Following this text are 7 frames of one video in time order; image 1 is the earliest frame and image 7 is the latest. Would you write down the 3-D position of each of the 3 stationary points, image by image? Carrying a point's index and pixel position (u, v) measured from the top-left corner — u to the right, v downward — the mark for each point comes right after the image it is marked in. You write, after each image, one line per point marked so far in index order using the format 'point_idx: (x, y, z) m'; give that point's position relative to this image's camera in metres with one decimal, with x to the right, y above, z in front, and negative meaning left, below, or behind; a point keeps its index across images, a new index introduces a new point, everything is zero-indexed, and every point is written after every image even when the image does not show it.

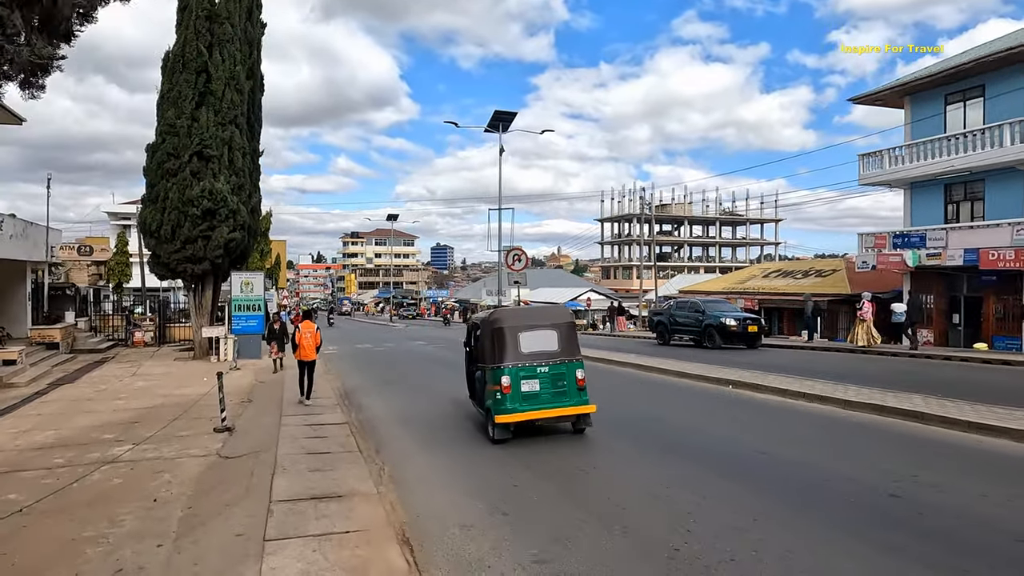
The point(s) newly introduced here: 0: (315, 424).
0: (-3.1, -2.1, +10.5) m
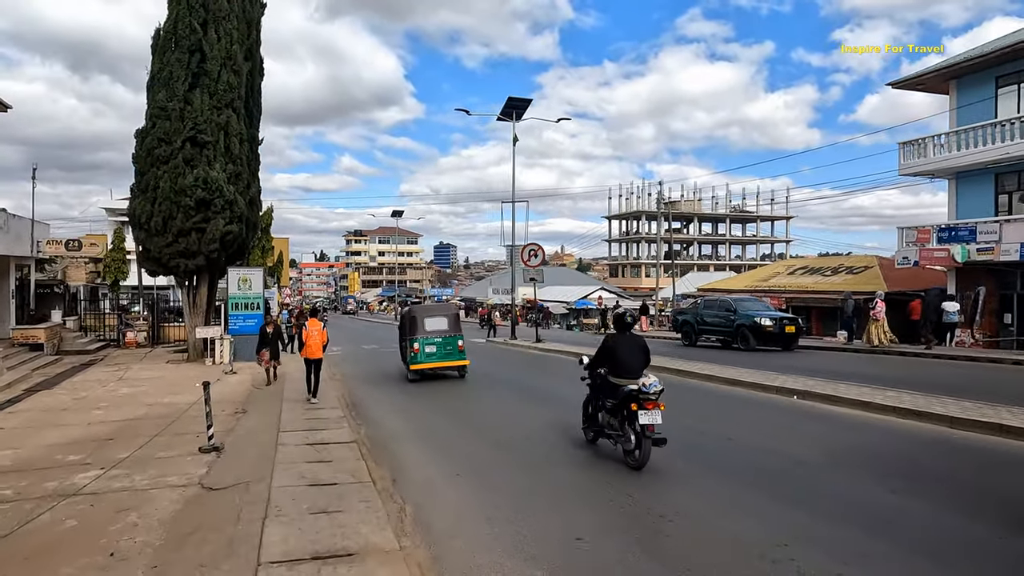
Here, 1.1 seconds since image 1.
0: (-2.6, -2.1, +8.9) m
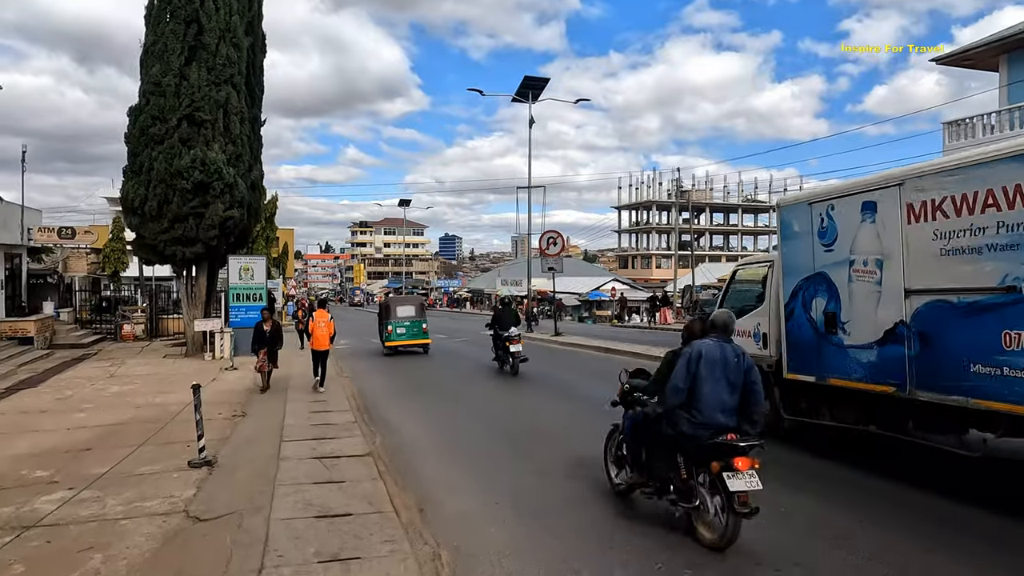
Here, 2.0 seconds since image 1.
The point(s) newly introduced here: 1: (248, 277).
0: (-2.1, -1.9, +7.6) m
1: (-7.6, +0.3, +19.2) m
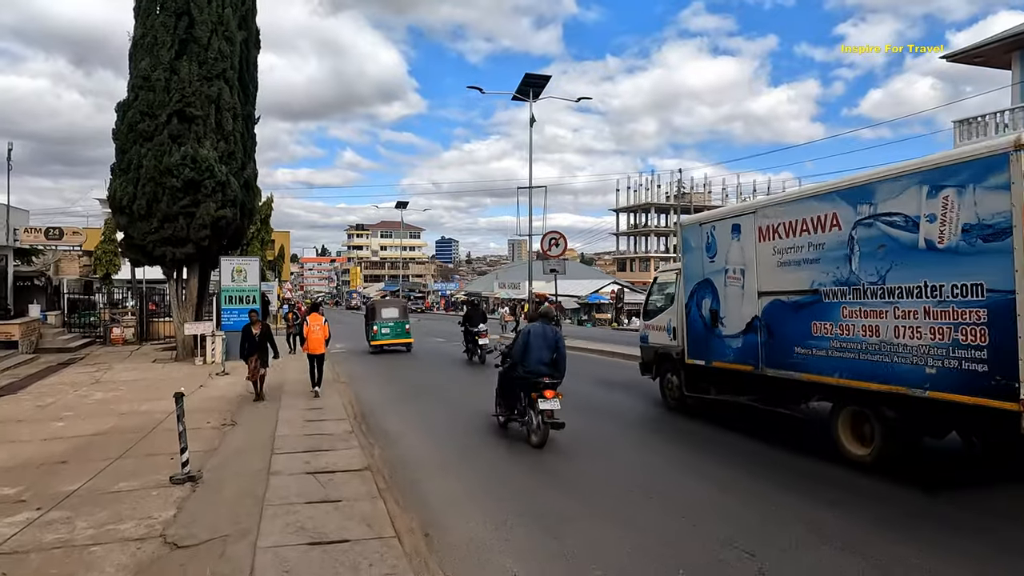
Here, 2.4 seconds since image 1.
0: (-2.0, -1.9, +7.0) m
1: (-7.6, +0.3, +18.6) m
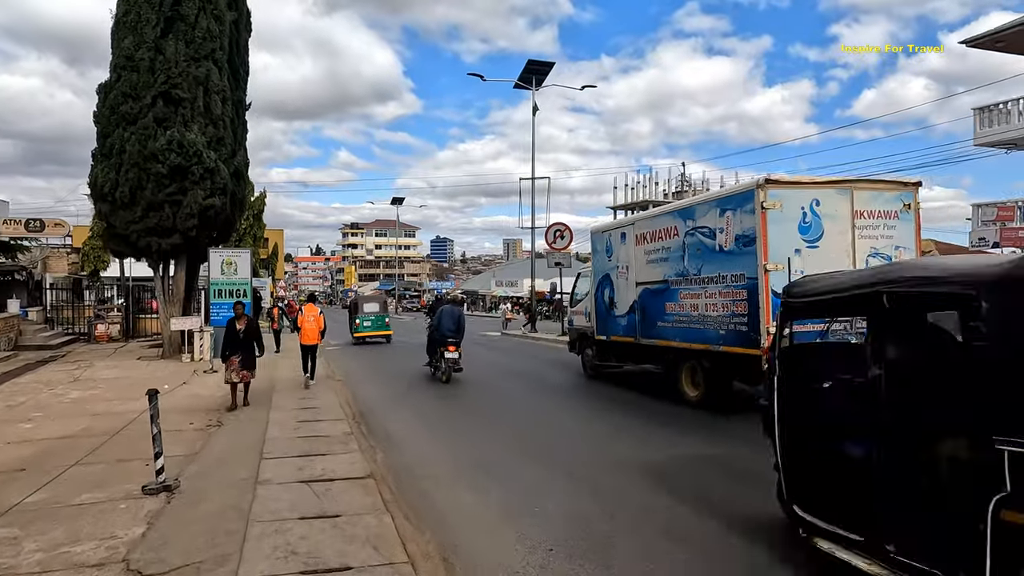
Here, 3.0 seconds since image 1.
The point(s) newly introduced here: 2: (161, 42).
0: (-1.7, -1.7, +6.0) m
1: (-7.4, +0.4, +17.6) m
2: (-8.3, +5.8, +15.8) m
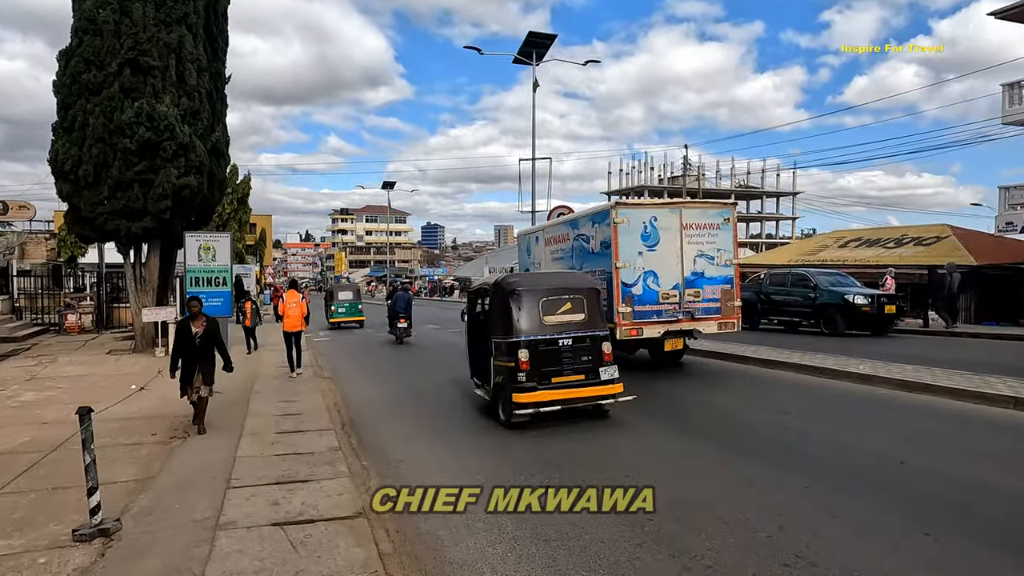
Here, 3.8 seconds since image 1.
0: (-1.5, -1.7, +4.8) m
1: (-7.4, +0.7, +16.2) m
2: (-8.3, +6.1, +14.3) m
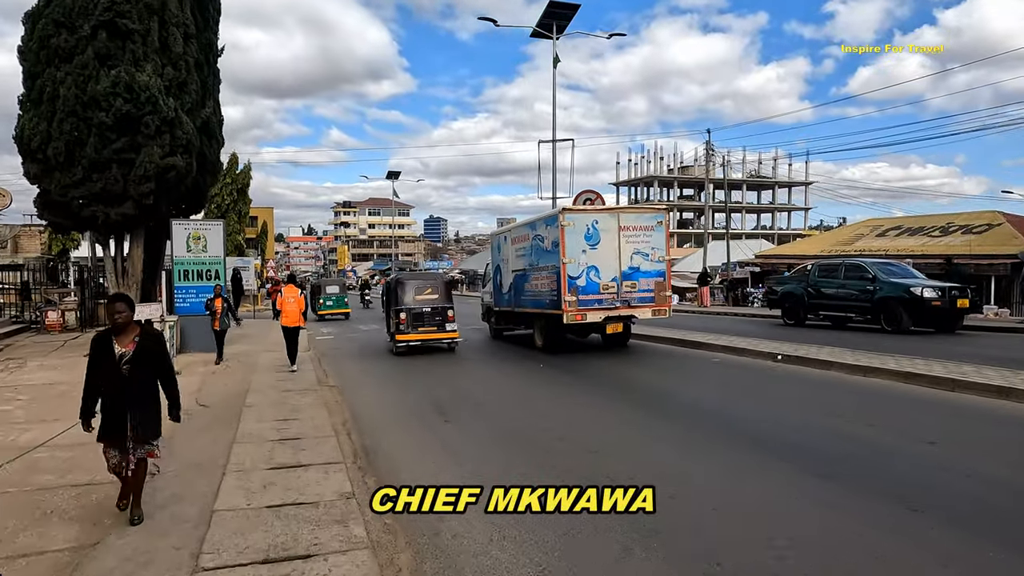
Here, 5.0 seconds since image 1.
0: (-1.0, -1.6, +3.1) m
1: (-6.8, +0.9, +14.5) m
2: (-7.7, +6.2, +12.5) m
